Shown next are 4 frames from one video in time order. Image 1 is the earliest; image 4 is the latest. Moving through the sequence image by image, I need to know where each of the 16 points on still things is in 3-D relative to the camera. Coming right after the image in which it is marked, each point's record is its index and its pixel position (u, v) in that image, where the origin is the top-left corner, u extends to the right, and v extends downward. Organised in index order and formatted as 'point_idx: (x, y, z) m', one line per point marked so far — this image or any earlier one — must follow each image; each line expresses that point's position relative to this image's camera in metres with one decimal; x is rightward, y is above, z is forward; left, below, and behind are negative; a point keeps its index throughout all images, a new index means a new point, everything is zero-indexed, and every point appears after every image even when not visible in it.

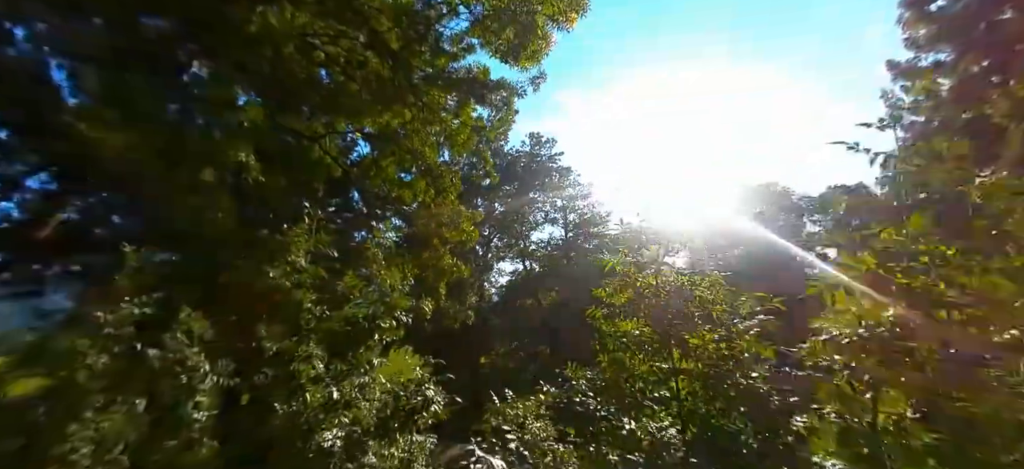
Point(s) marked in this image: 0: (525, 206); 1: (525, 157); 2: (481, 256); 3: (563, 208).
0: (+0.7, +1.5, +18.6) m
1: (+0.6, +3.9, +18.6) m
2: (-1.6, -1.1, +18.5) m
3: (+2.6, +1.5, +18.3) m
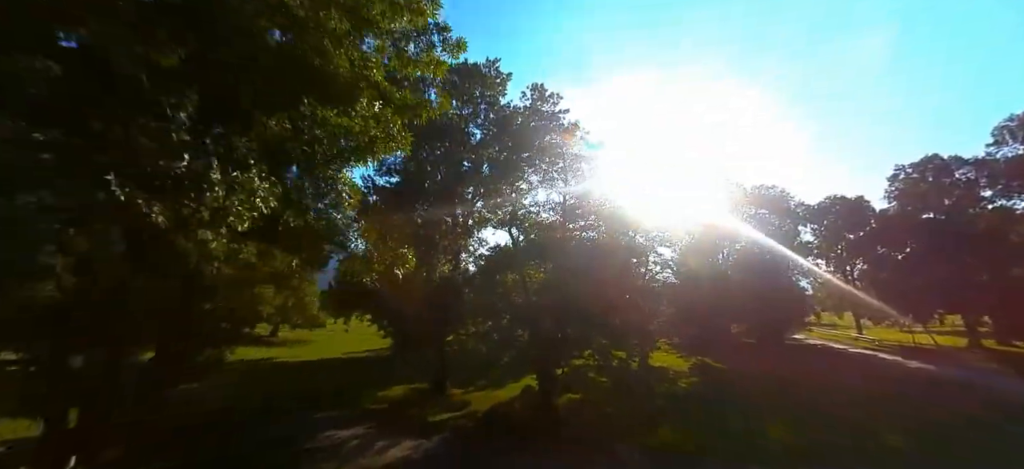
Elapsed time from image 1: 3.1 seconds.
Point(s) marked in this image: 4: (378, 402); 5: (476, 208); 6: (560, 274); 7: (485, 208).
0: (+0.3, +2.9, +16.1) m
1: (+0.5, +5.3, +16.0) m
2: (-2.2, +0.6, +16.0) m
3: (+2.2, +2.7, +15.9) m
4: (-5.0, -6.3, +13.9) m
5: (-1.6, +1.2, +16.3) m
6: (+1.6, -1.4, +12.4) m
7: (-1.2, +1.1, +16.3) m
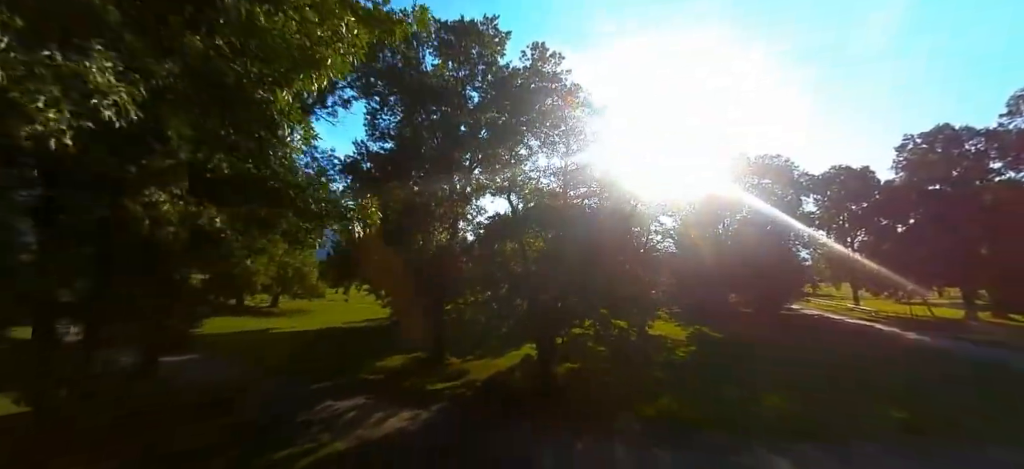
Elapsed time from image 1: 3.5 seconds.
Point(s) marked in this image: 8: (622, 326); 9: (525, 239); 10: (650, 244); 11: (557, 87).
0: (+0.3, +4.2, +15.5) m
1: (+0.5, +6.6, +15.2) m
2: (-2.3, +1.9, +15.5) m
3: (+2.2, +4.0, +15.3) m
4: (-5.0, -5.1, +14.0) m
5: (-1.6, +2.5, +15.8) m
6: (+1.5, -0.3, +12.1) m
7: (-1.2, +2.5, +15.8) m
8: (+3.7, -3.1, +12.6) m
9: (+0.5, -0.1, +13.0) m
10: (+4.8, -0.3, +12.9) m
11: (+1.9, +6.1, +15.7) m
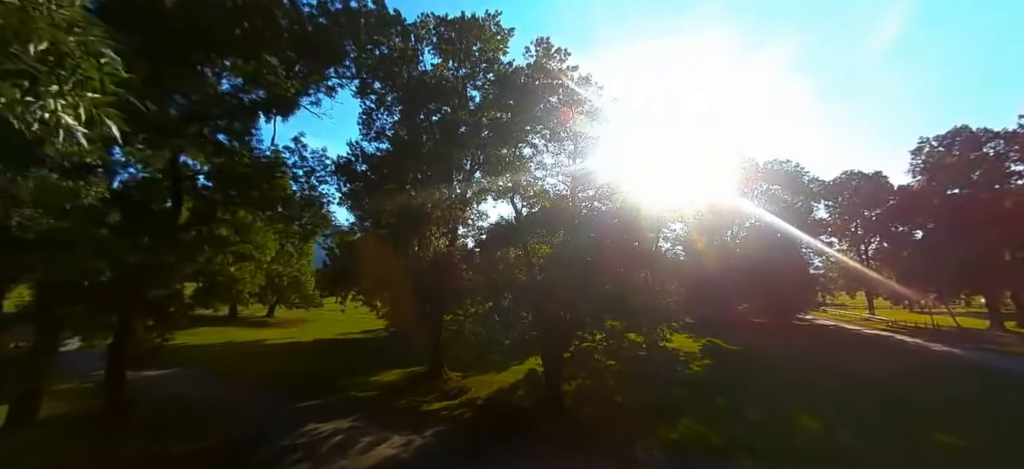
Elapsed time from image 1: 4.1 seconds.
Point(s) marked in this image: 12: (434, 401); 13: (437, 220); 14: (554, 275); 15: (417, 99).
0: (+0.4, +4.0, +14.7) m
1: (+0.6, +6.3, +14.4) m
2: (-2.1, +1.6, +14.6) m
3: (+2.3, +3.7, +14.5) m
4: (-4.9, -5.3, +13.0) m
5: (-1.5, +2.2, +15.0) m
6: (+1.7, -0.5, +11.2) m
7: (-1.1, +2.2, +15.0) m
8: (+3.8, -3.2, +11.6) m
9: (+0.6, -0.3, +12.1) m
10: (+4.9, -0.5, +12.0) m
11: (+2.0, +5.9, +14.9) m
12: (-2.4, -5.2, +11.8) m
13: (-2.8, +0.5, +14.2) m
14: (+1.2, -1.2, +11.1) m
15: (-3.5, +5.1, +14.0) m
